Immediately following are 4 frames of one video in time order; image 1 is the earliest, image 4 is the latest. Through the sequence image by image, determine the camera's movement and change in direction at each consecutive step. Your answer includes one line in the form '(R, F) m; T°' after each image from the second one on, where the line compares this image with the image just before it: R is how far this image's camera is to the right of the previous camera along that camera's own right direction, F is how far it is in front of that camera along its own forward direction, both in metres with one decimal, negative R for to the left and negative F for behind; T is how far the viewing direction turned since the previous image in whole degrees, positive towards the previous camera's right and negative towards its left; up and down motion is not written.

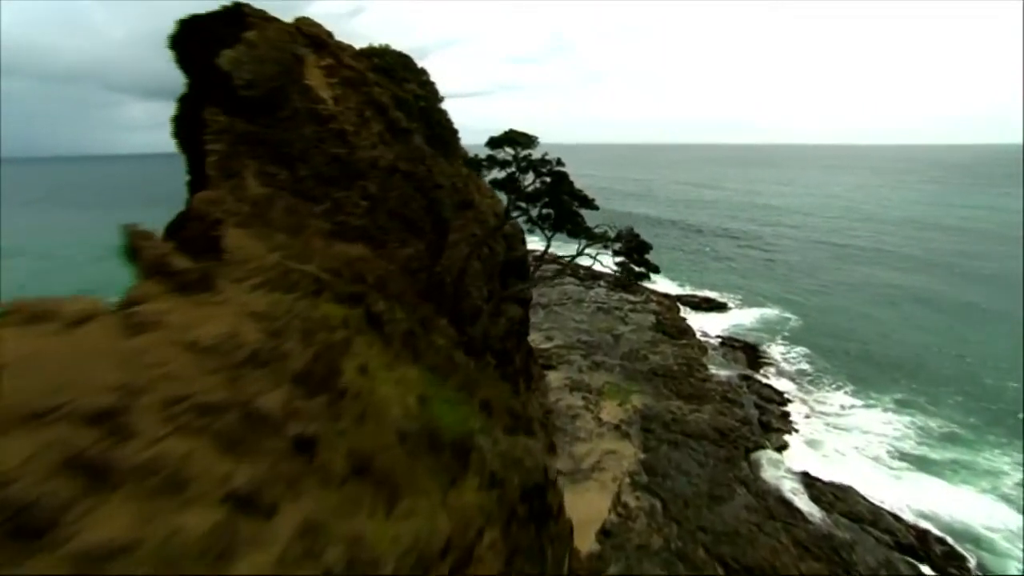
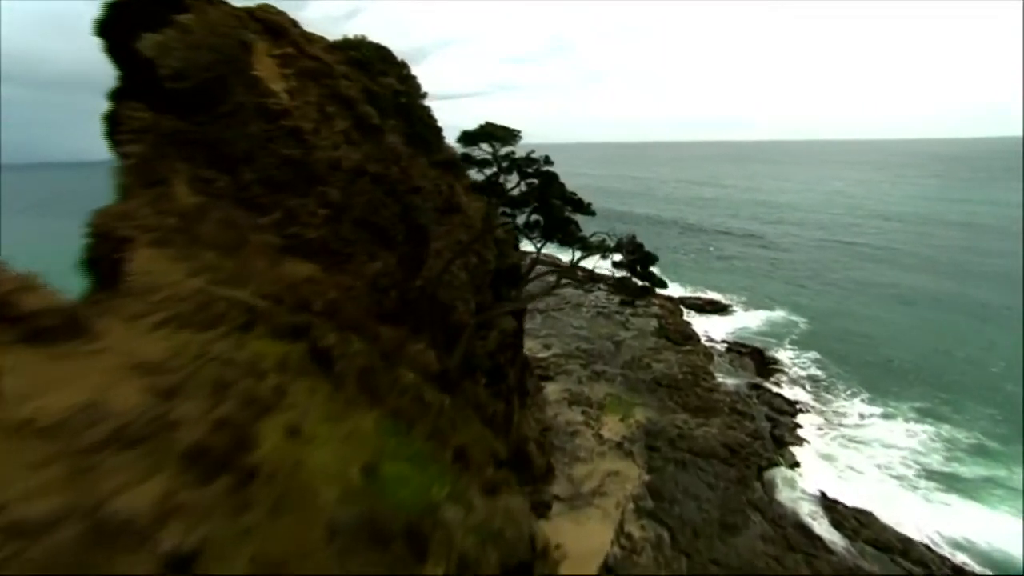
(+0.3, +1.5) m; 0°
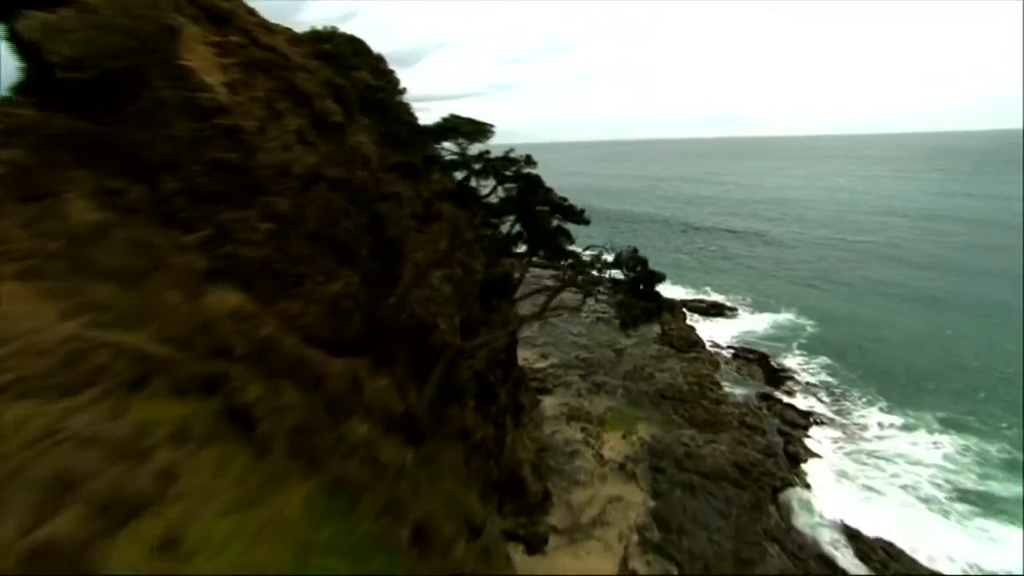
(+0.3, +1.5) m; 0°
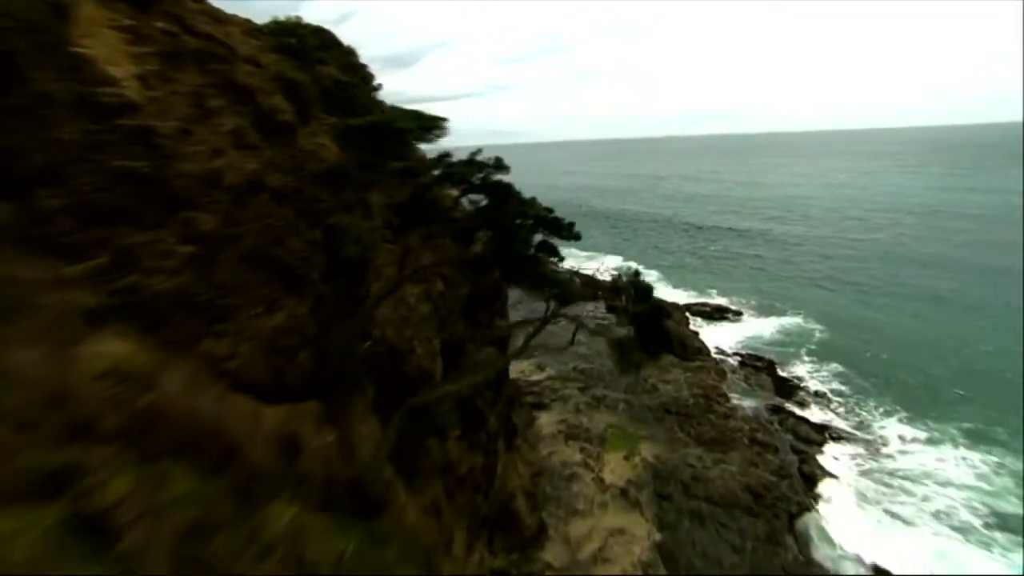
(+0.3, +1.5) m; 0°
